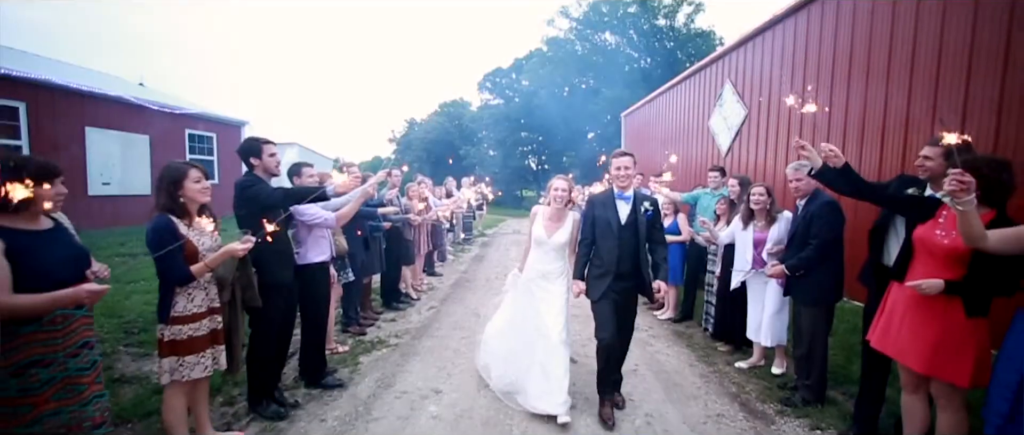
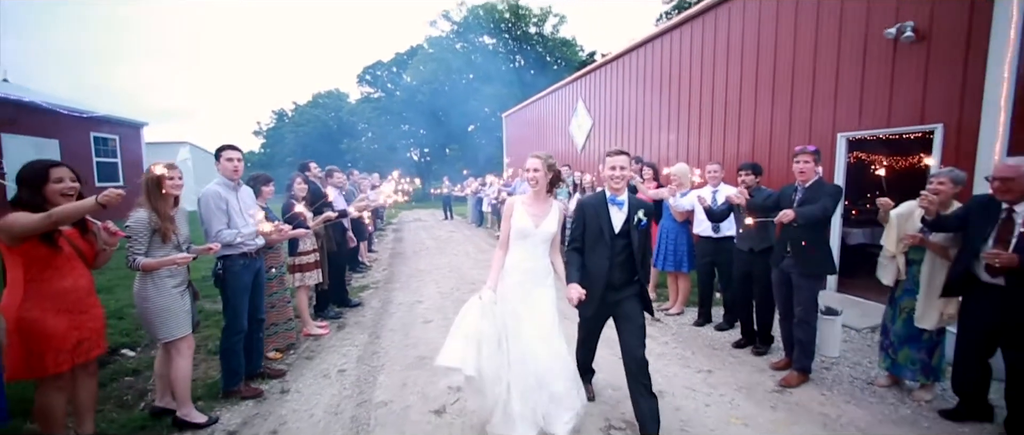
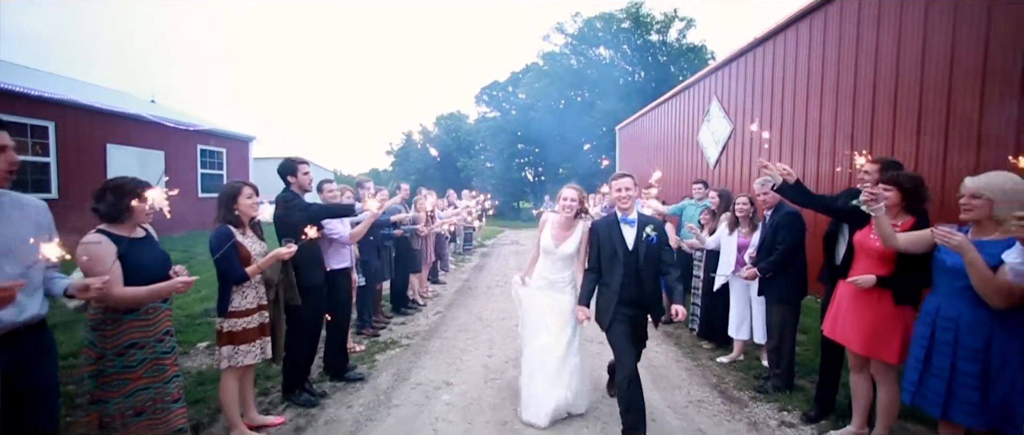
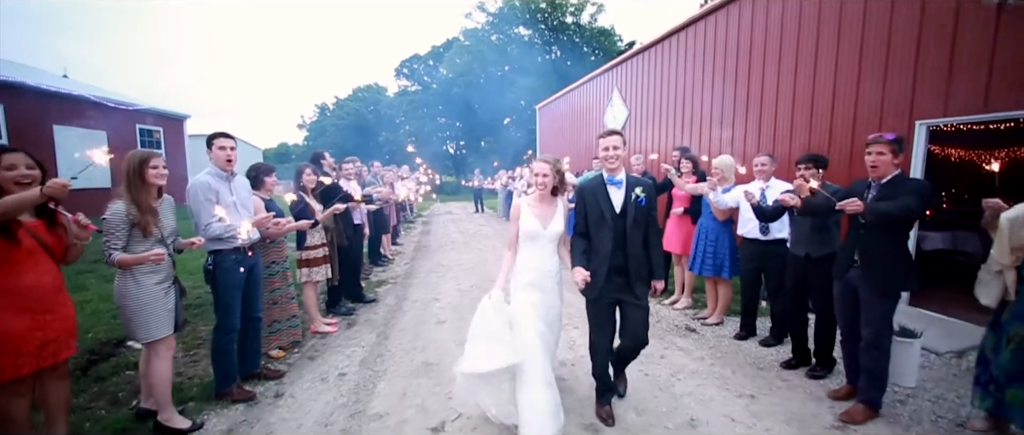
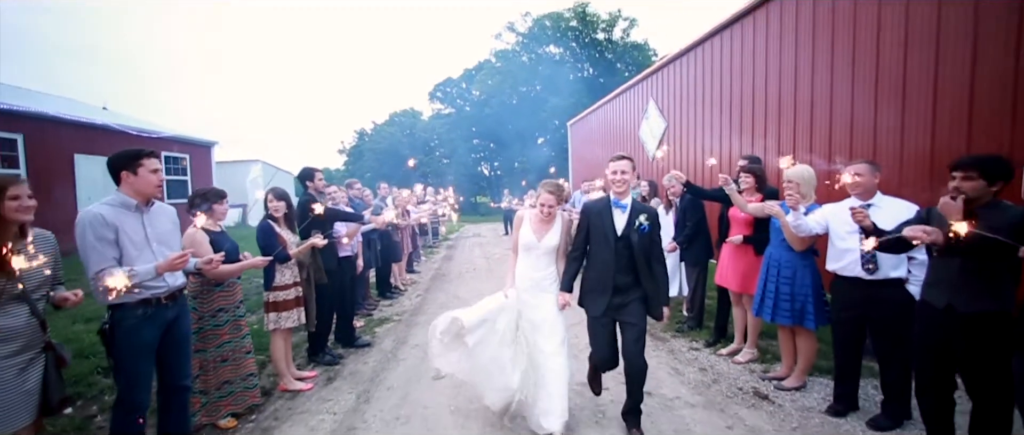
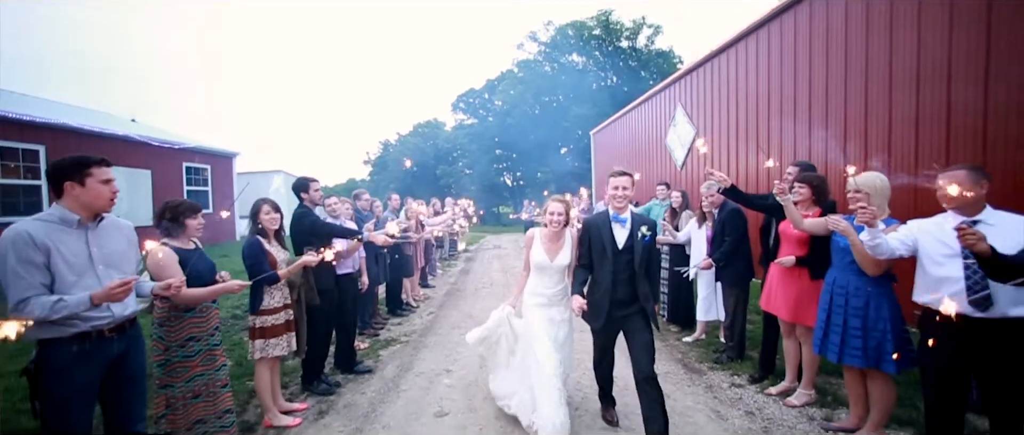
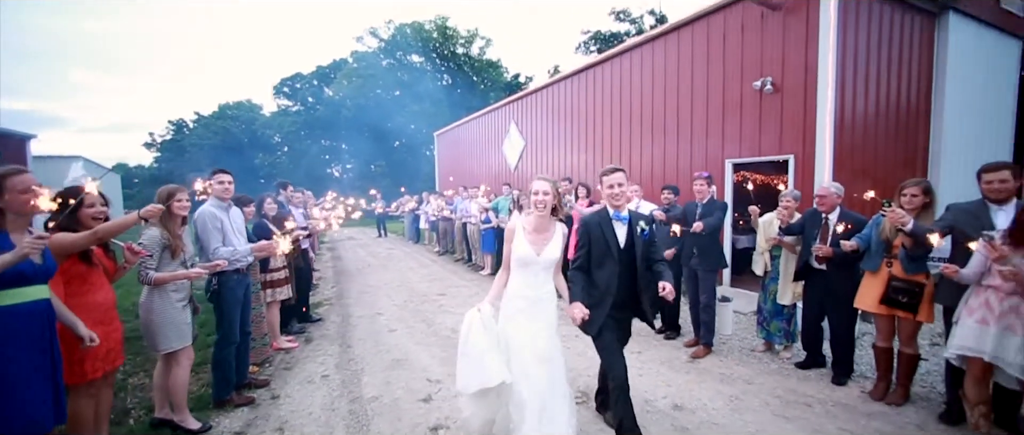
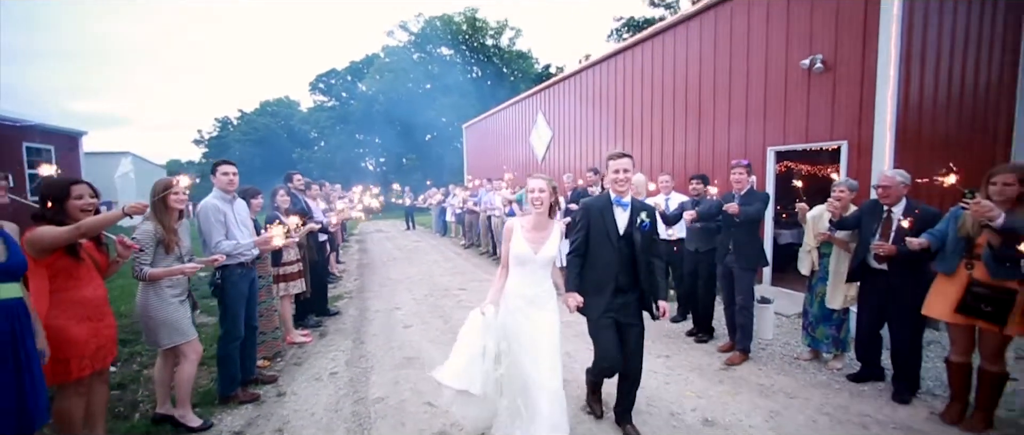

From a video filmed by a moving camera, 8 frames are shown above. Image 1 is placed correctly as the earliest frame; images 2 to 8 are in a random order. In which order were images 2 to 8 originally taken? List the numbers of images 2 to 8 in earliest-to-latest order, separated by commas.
3, 6, 5, 4, 2, 8, 7
